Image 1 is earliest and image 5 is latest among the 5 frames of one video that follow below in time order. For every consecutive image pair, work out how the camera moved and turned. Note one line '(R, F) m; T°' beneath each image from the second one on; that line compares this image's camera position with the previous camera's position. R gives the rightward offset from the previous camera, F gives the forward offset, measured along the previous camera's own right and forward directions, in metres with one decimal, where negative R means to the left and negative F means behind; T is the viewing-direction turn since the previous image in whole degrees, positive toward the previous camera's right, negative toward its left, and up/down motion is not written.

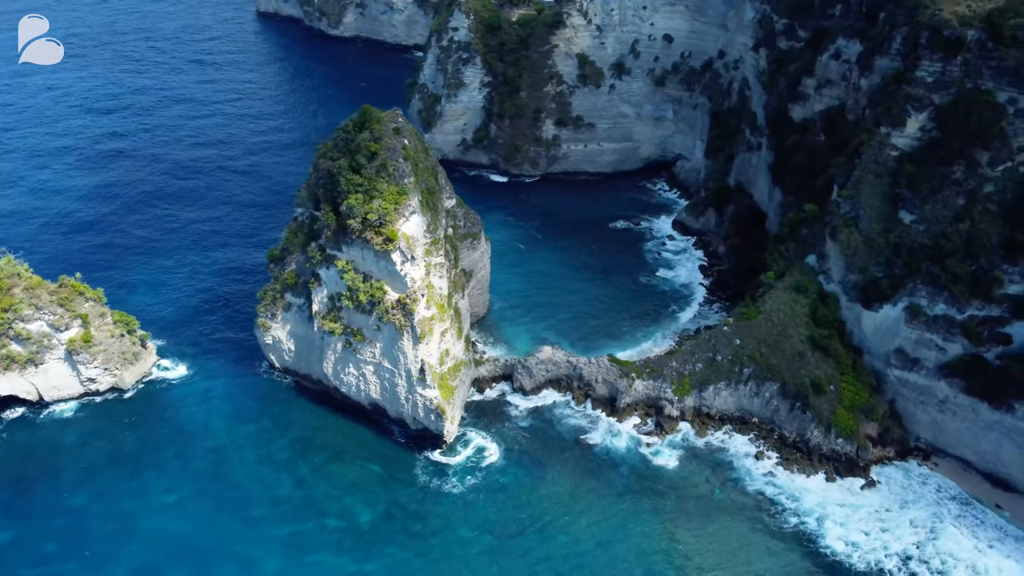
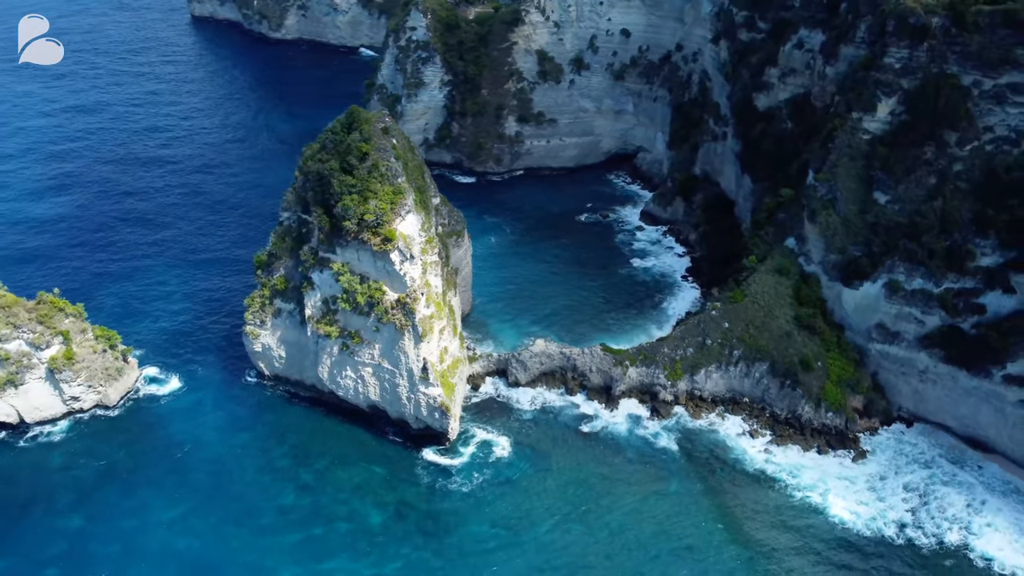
(-3.2, -0.2) m; +5°
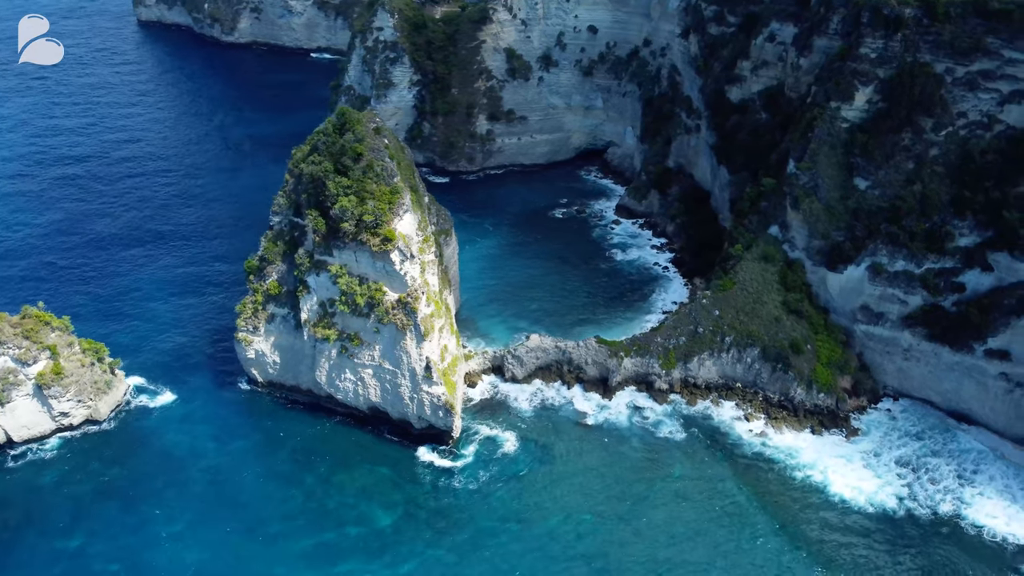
(-2.6, -0.2) m; +4°
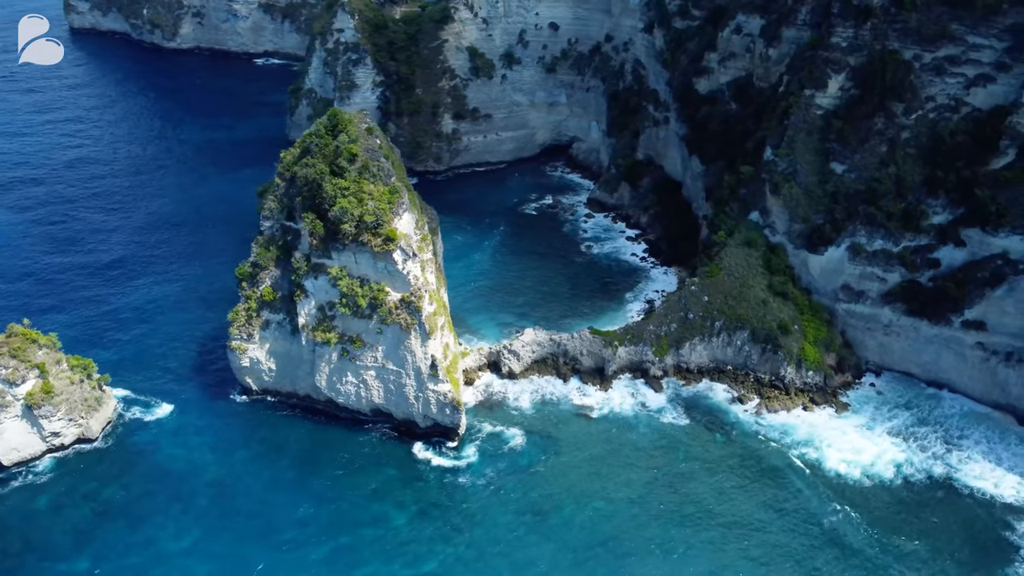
(-3.2, -0.2) m; +4°
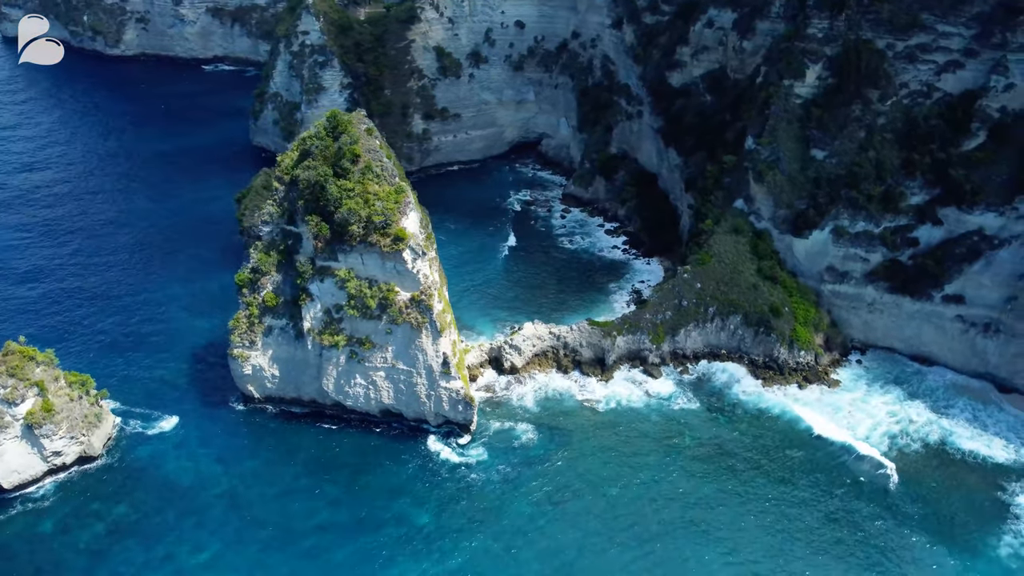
(-3.5, -0.3) m; +4°
